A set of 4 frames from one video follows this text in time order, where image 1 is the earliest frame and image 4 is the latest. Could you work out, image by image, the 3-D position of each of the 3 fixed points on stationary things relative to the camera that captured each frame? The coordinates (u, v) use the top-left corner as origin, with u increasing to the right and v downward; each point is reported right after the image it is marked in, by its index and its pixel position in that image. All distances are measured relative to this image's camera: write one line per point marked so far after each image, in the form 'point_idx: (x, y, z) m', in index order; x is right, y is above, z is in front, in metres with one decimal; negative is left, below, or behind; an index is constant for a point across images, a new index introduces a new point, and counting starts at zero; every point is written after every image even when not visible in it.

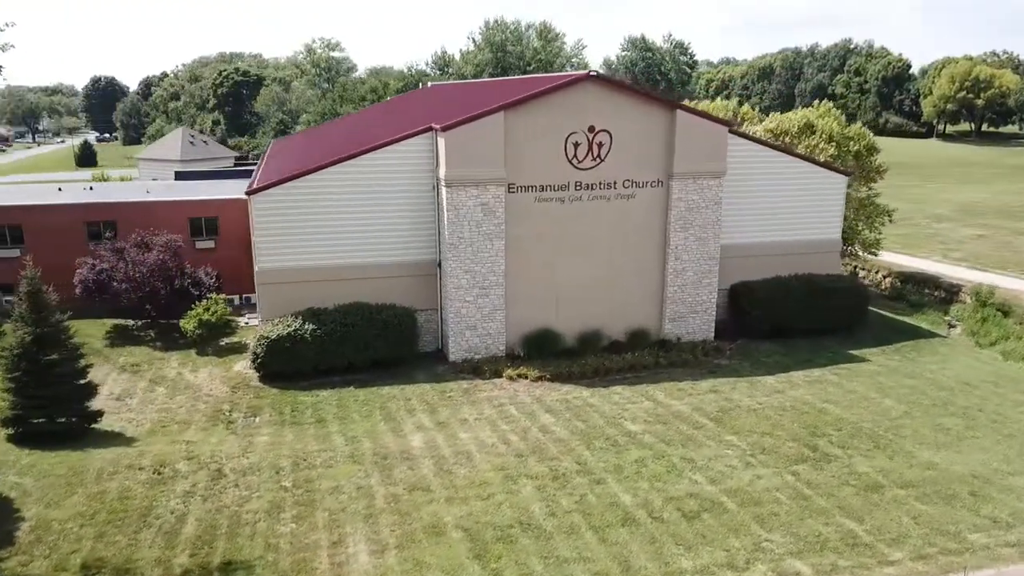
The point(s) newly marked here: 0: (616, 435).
0: (+1.9, -2.8, +15.4) m
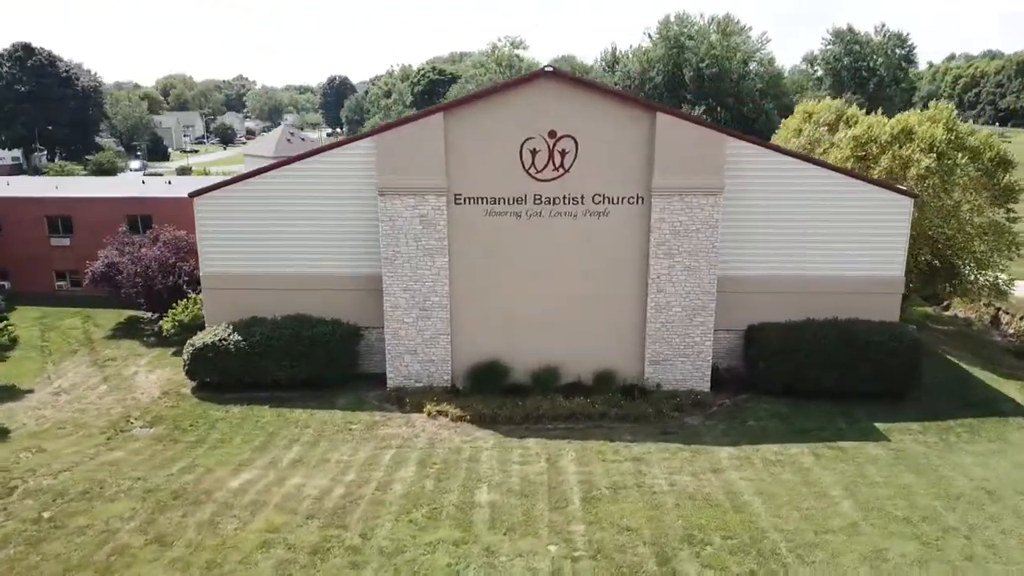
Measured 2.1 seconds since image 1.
0: (-1.0, -3.4, +12.8) m
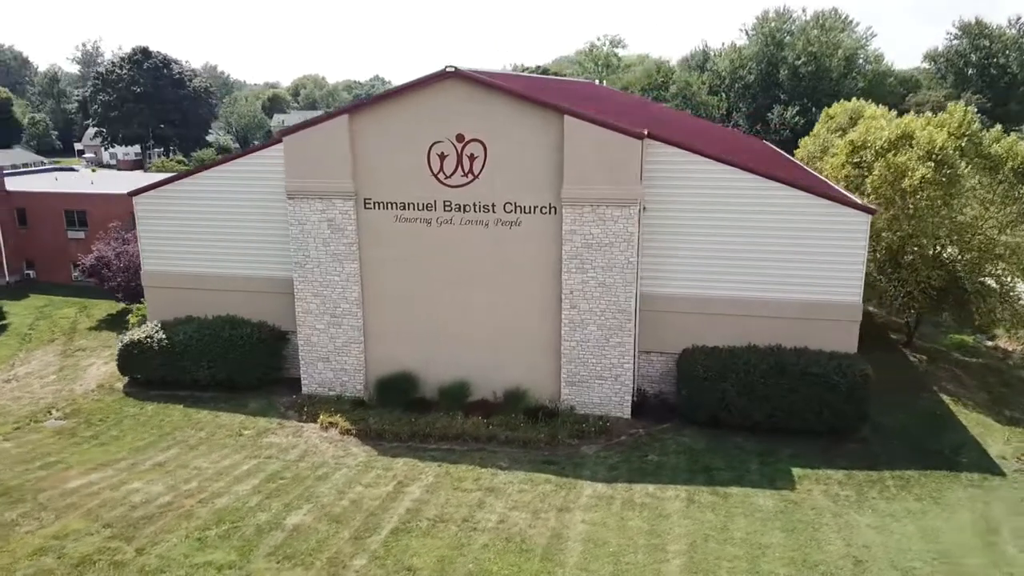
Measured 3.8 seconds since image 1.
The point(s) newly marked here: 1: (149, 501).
0: (-3.9, -3.5, +12.3) m
1: (-5.8, -3.4, +13.2) m
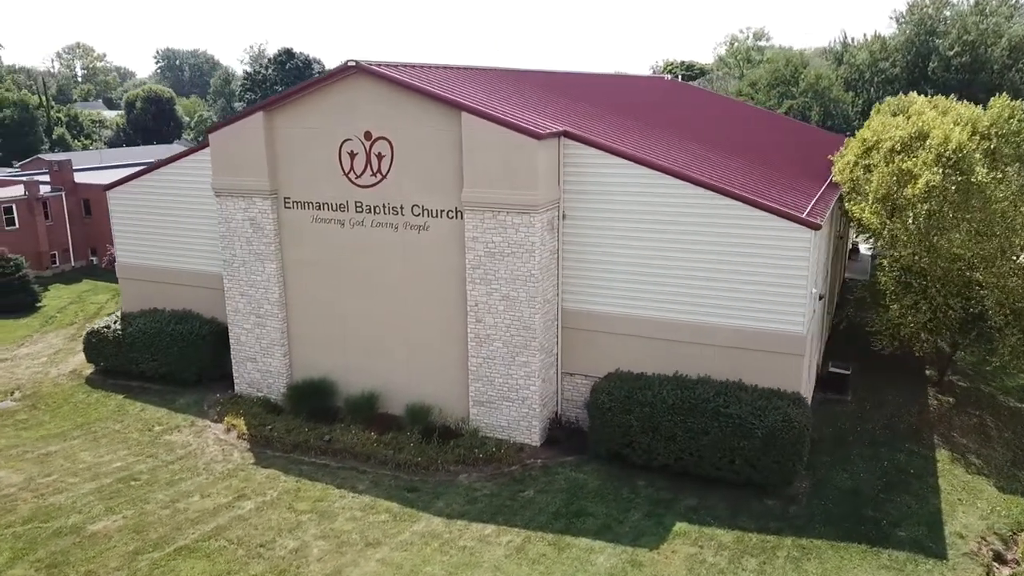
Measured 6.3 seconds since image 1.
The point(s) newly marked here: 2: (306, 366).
0: (-6.7, -3.5, +12.1) m
1: (-8.4, -3.3, +13.4) m
2: (-4.4, -1.7, +17.5) m
